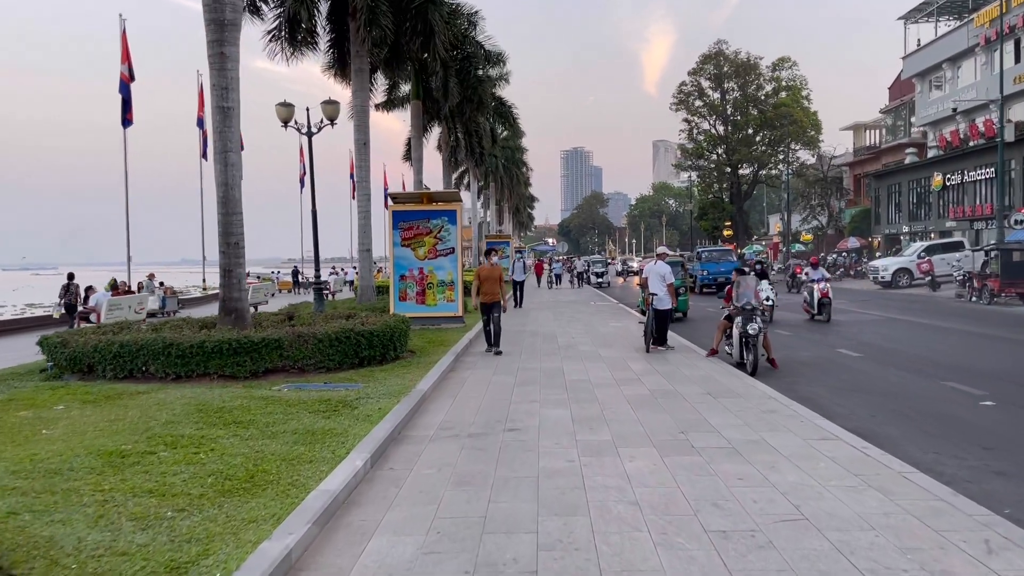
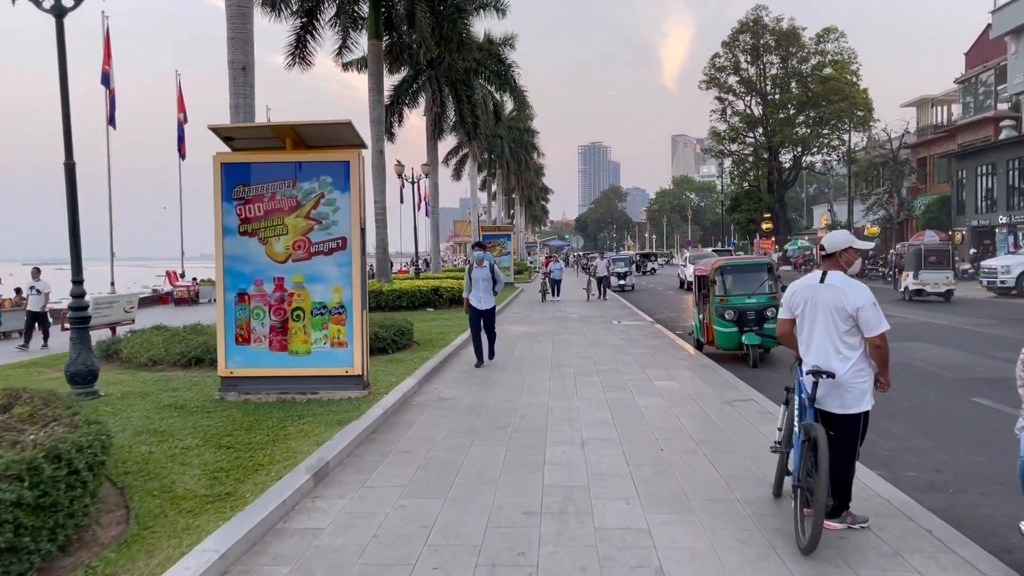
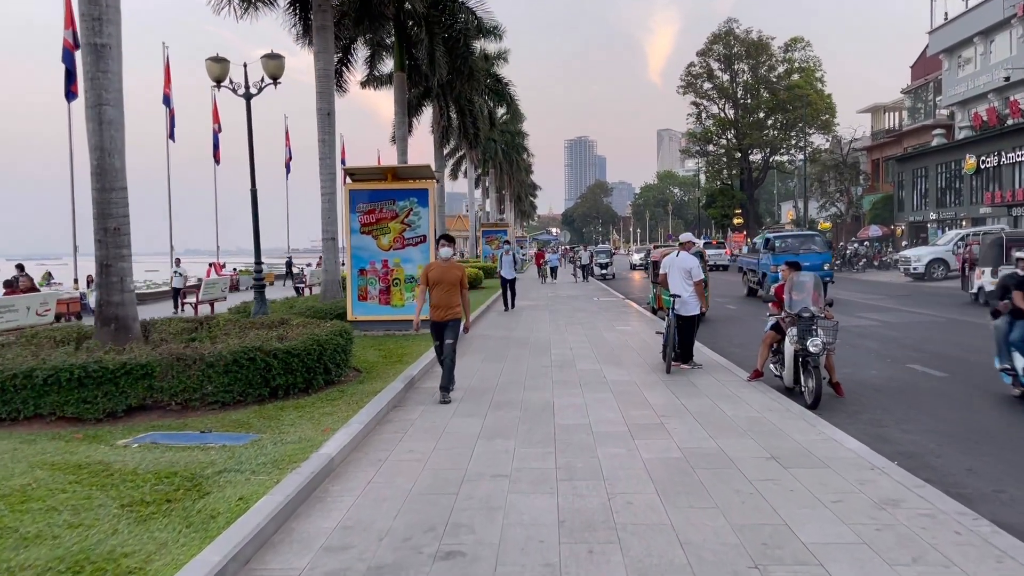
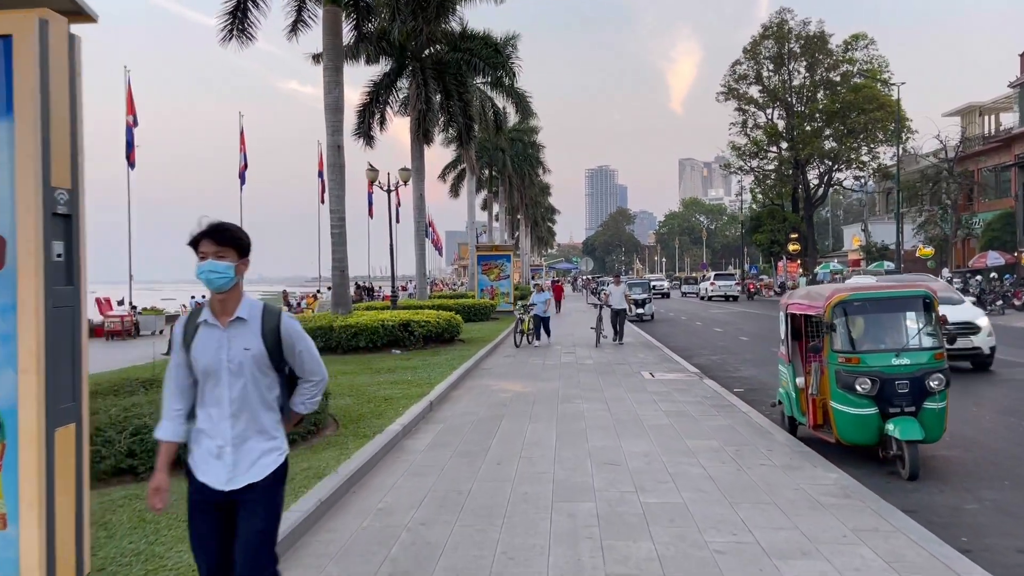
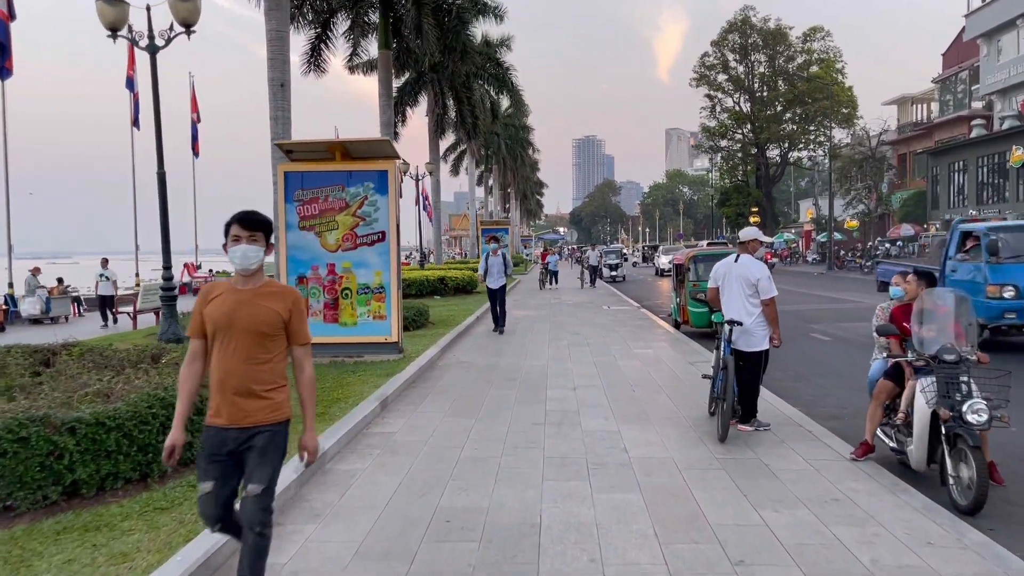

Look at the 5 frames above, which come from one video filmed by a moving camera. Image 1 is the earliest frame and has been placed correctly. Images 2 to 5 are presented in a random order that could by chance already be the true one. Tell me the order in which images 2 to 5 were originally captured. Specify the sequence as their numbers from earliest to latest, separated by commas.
3, 5, 2, 4
